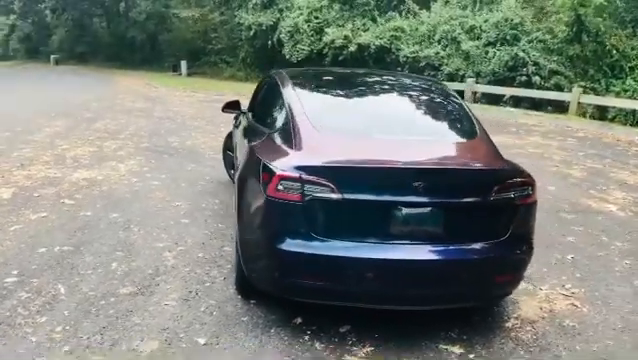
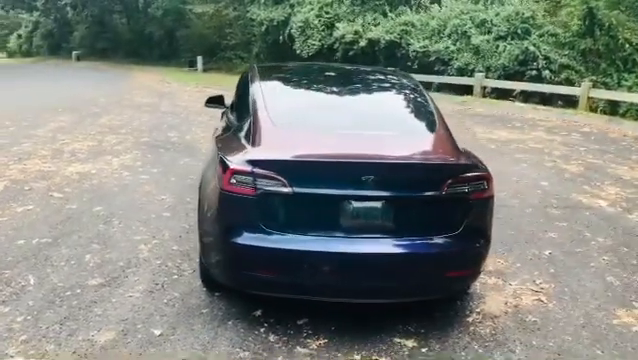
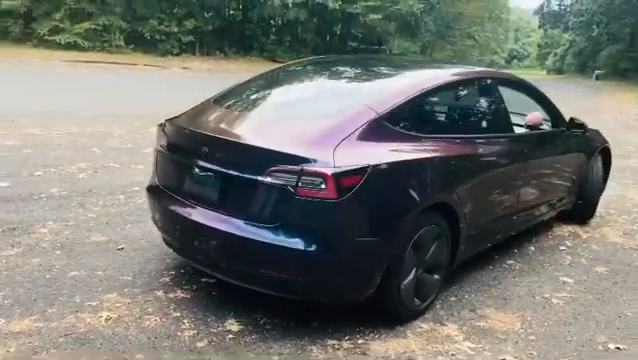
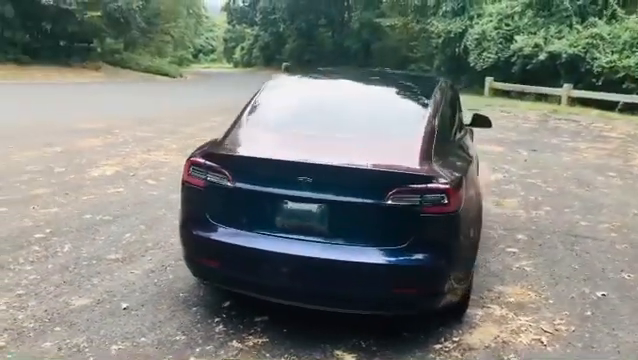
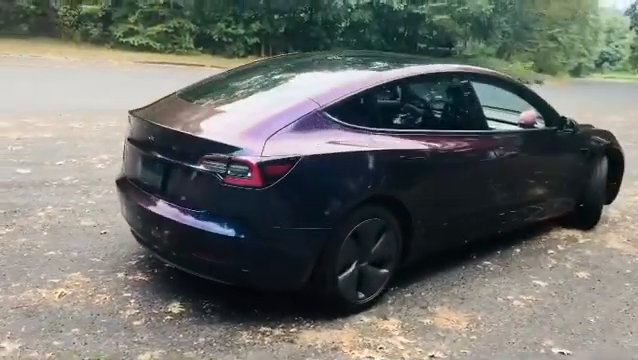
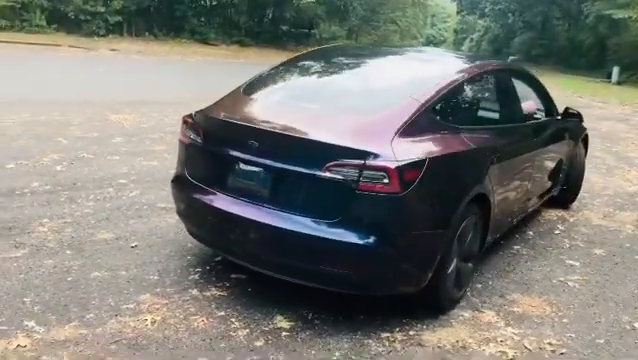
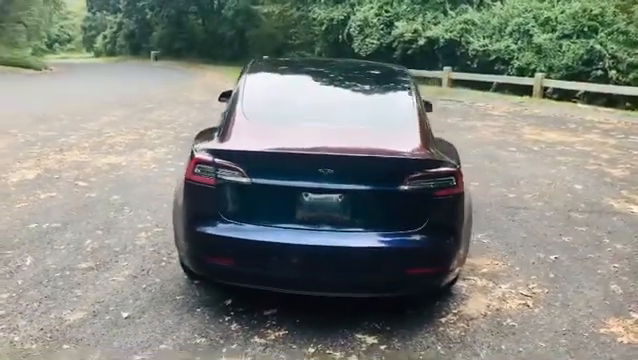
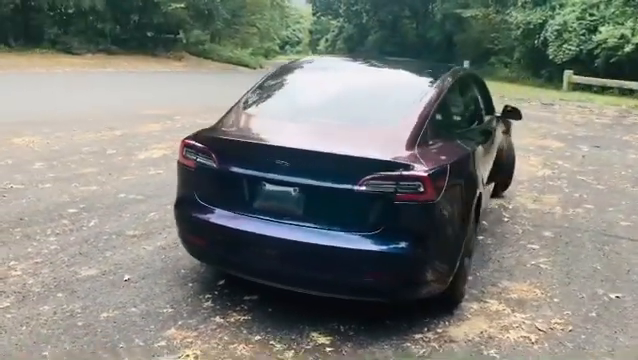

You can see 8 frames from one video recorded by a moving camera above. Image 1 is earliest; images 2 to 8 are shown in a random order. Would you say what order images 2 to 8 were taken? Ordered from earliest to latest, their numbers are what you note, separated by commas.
2, 7, 4, 8, 6, 3, 5
